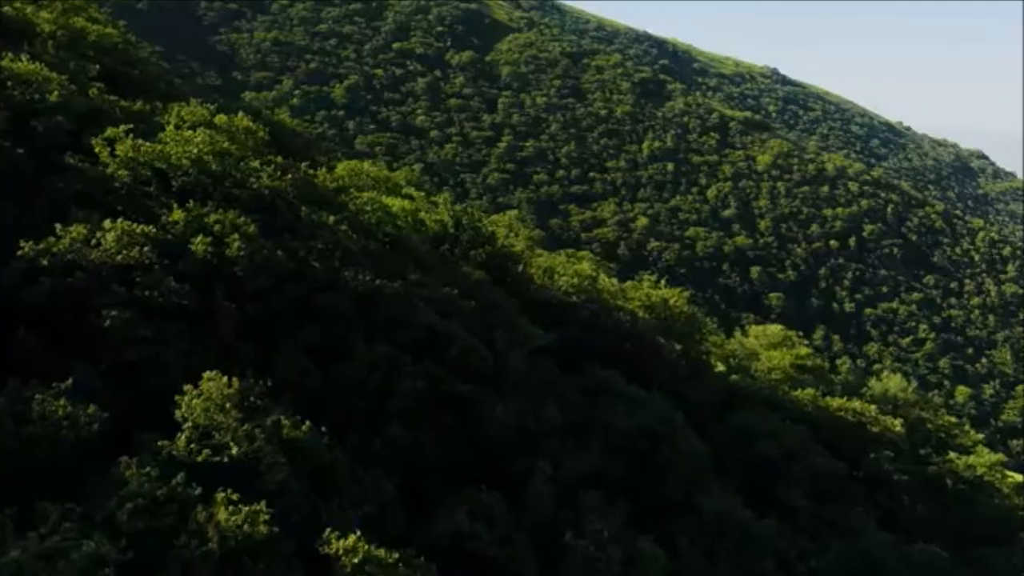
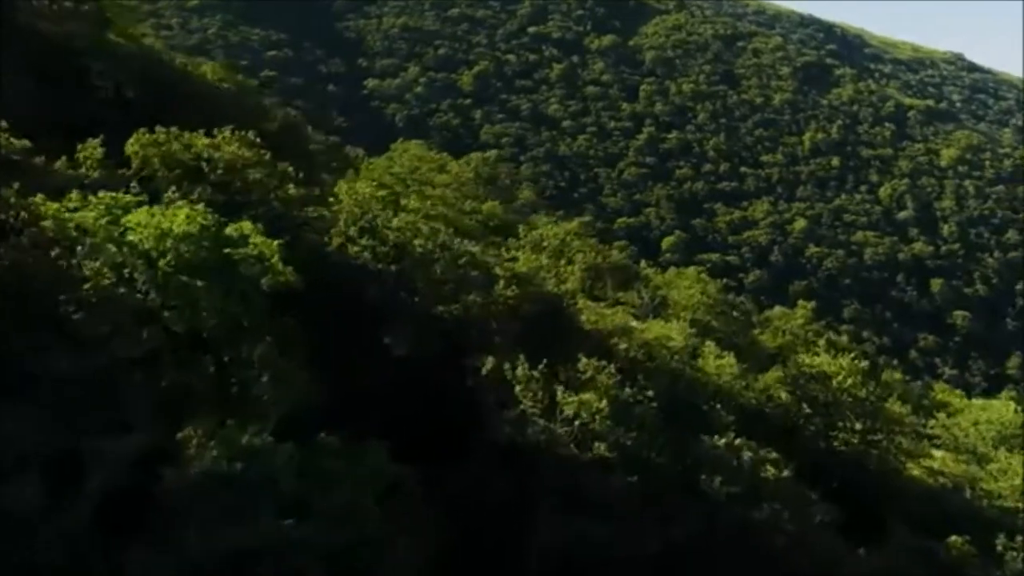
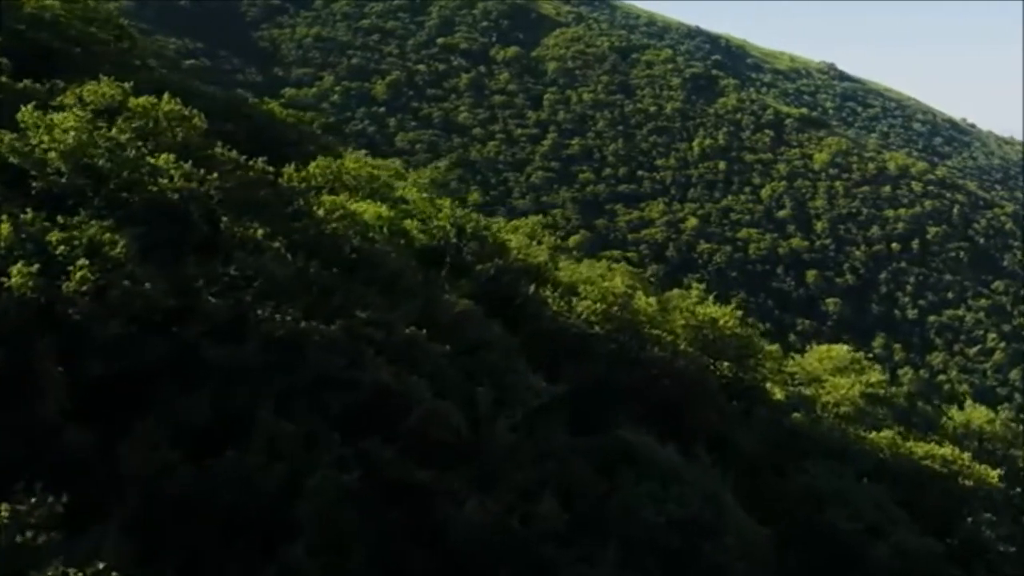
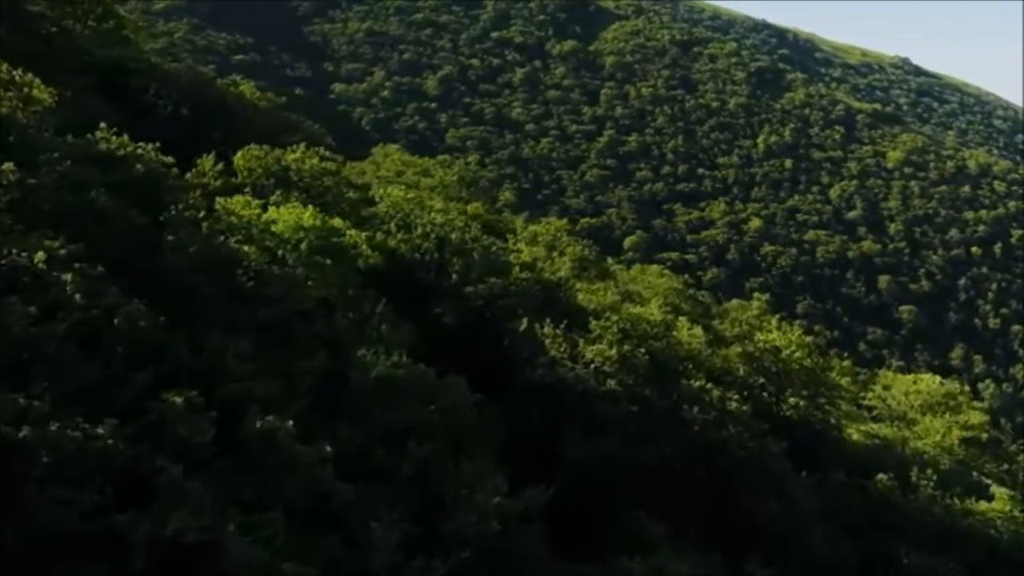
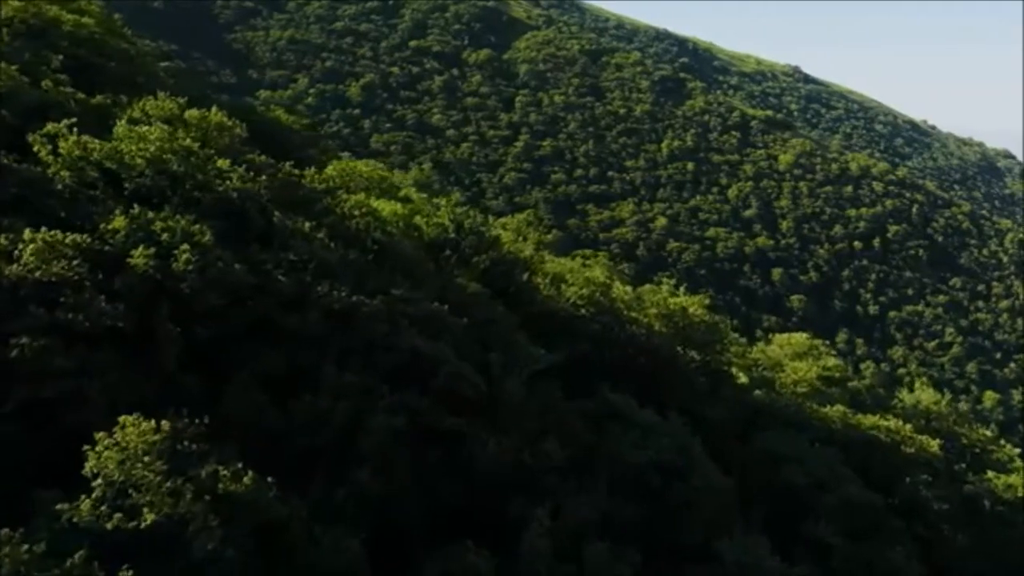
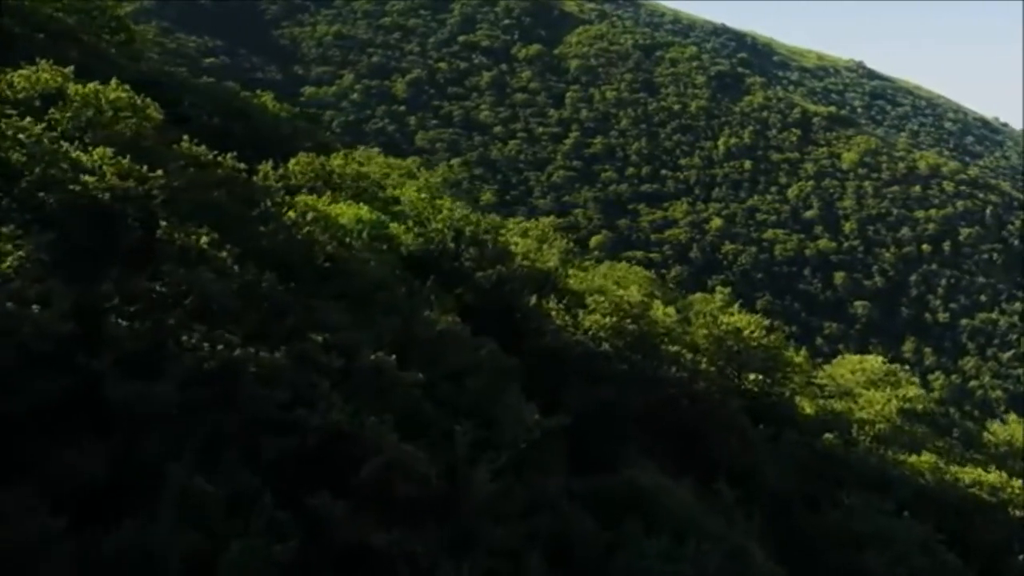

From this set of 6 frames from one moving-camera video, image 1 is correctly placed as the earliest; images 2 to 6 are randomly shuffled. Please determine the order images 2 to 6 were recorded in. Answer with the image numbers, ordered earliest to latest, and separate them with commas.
5, 3, 6, 4, 2
